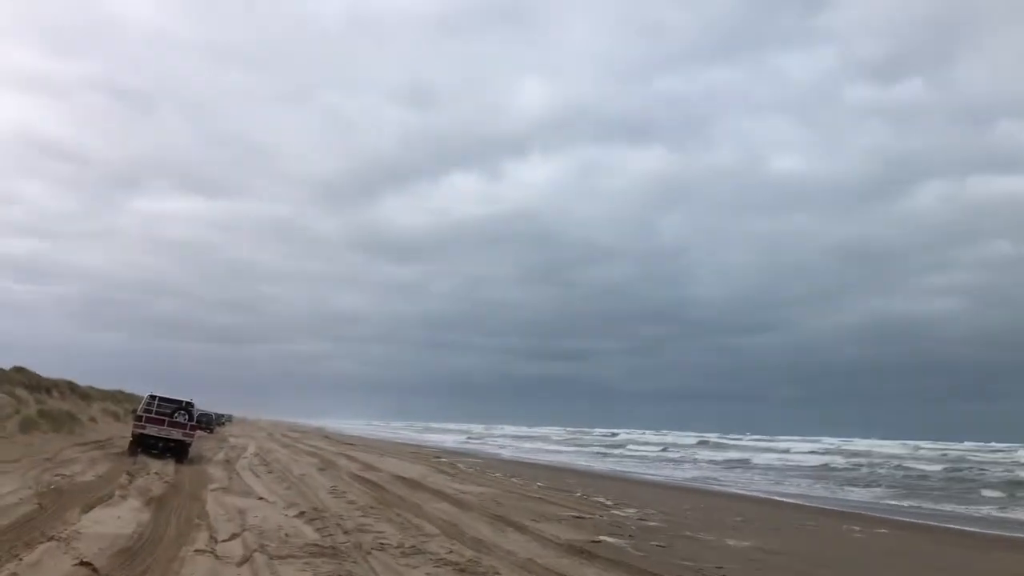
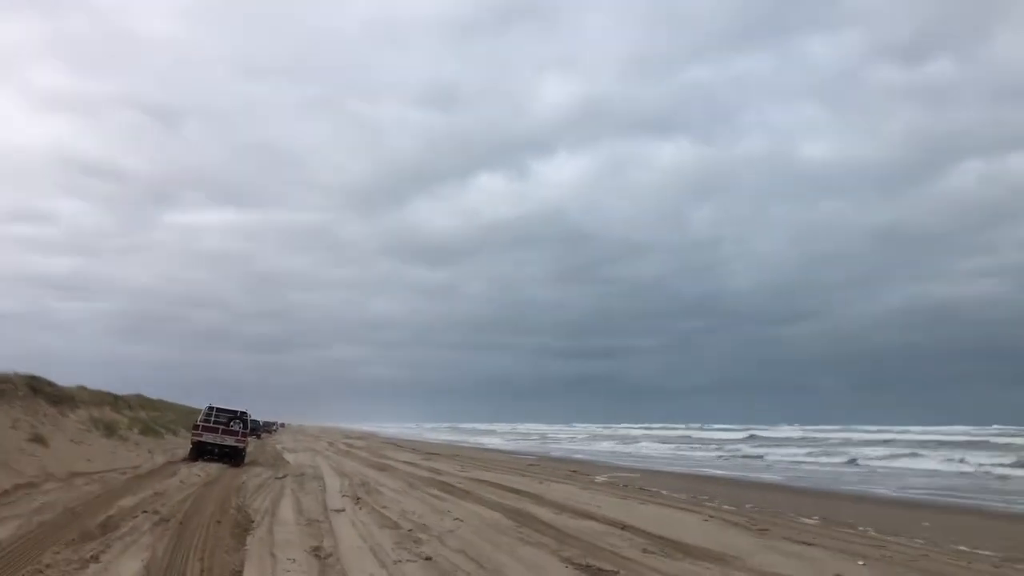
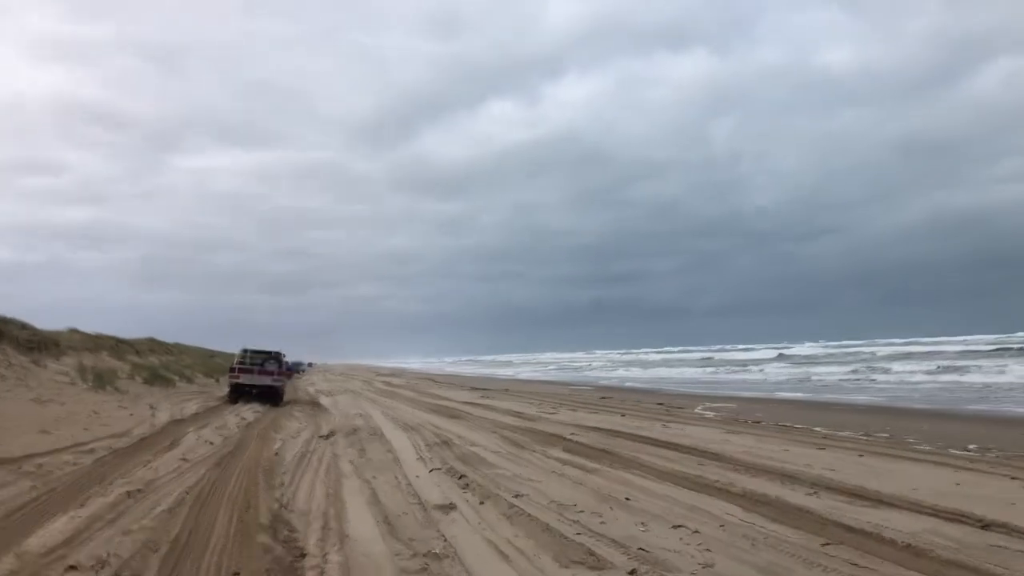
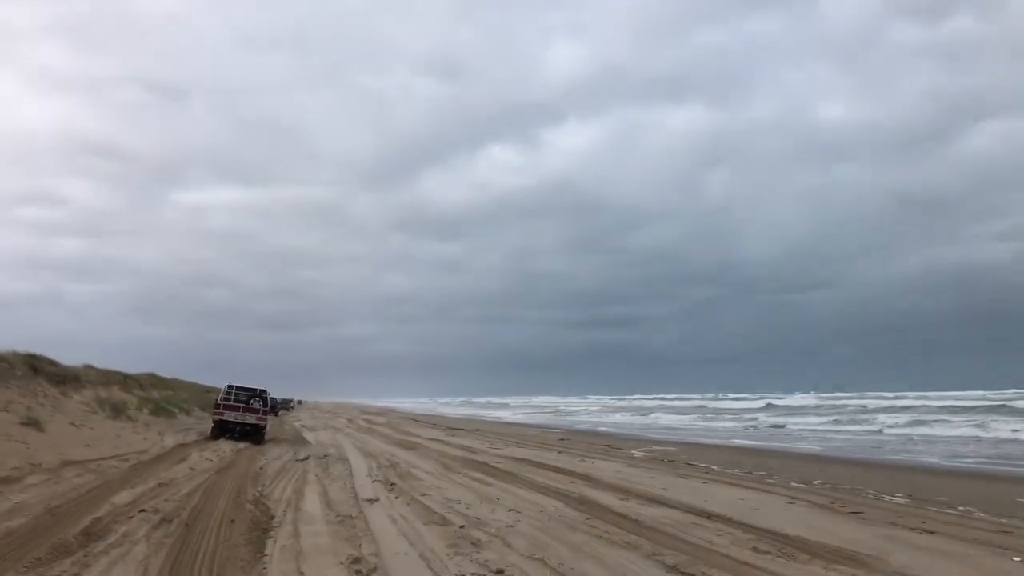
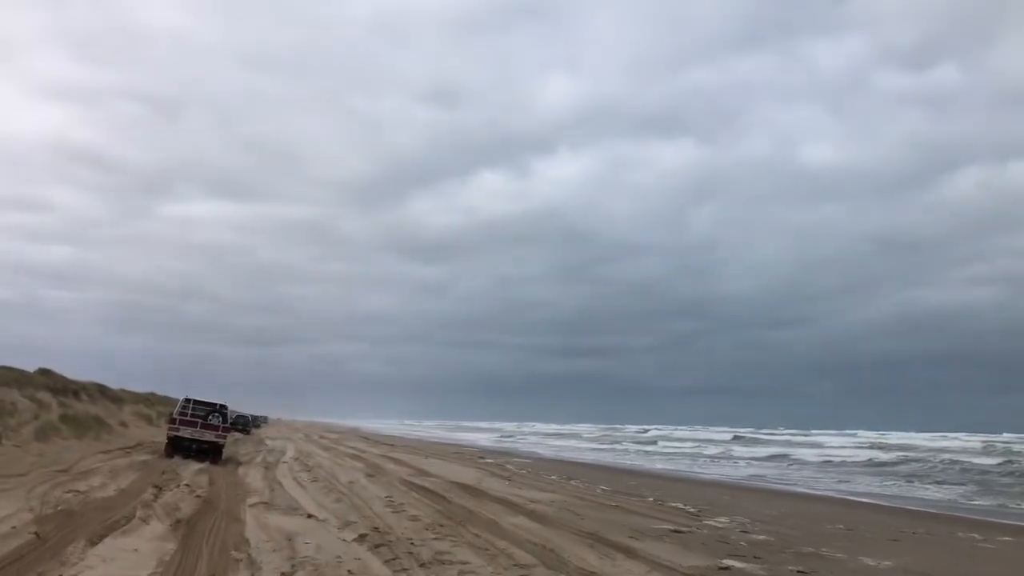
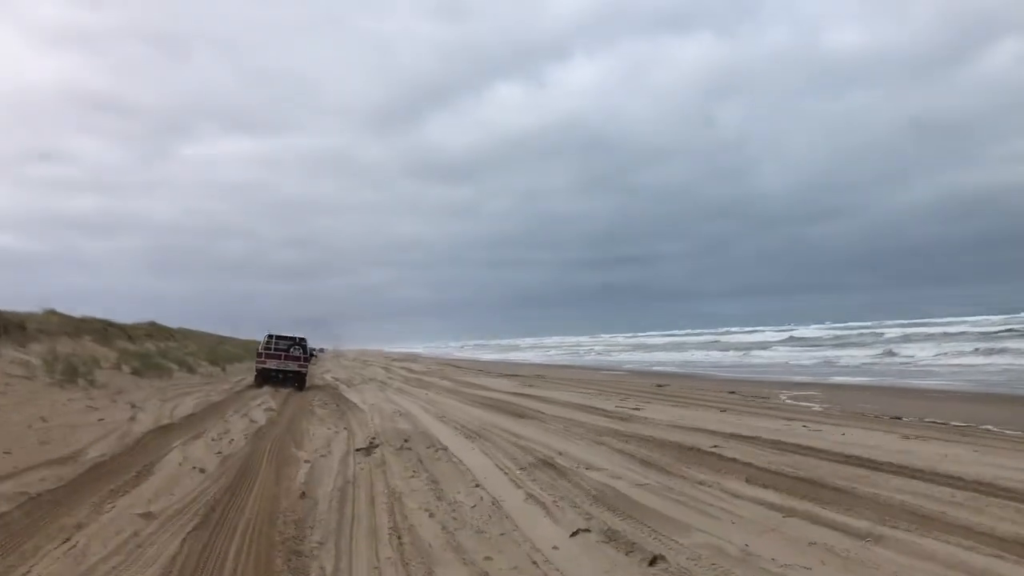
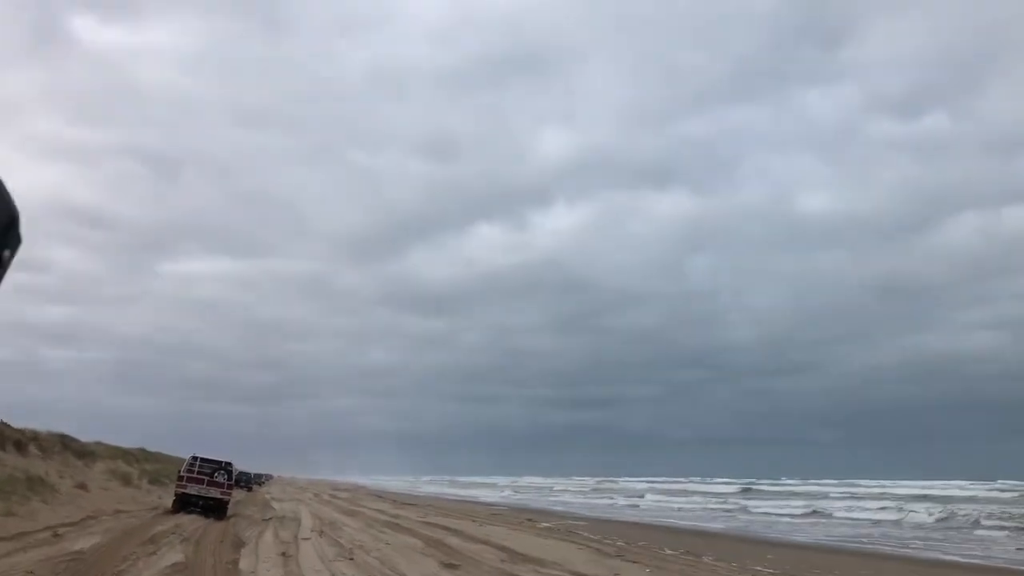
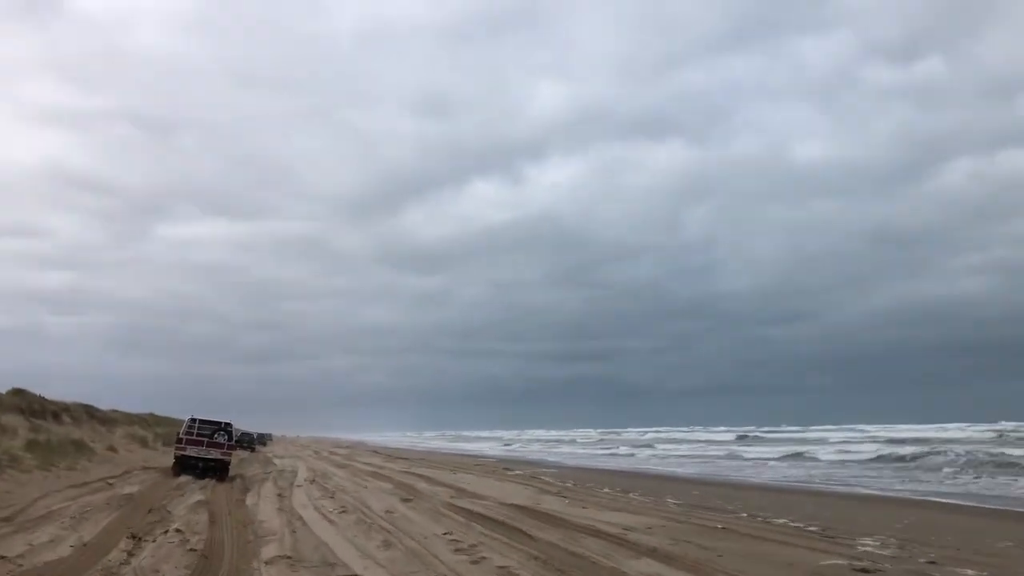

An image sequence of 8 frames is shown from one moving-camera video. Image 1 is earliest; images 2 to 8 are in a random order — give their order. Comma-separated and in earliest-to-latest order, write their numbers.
5, 8, 7, 2, 4, 3, 6
